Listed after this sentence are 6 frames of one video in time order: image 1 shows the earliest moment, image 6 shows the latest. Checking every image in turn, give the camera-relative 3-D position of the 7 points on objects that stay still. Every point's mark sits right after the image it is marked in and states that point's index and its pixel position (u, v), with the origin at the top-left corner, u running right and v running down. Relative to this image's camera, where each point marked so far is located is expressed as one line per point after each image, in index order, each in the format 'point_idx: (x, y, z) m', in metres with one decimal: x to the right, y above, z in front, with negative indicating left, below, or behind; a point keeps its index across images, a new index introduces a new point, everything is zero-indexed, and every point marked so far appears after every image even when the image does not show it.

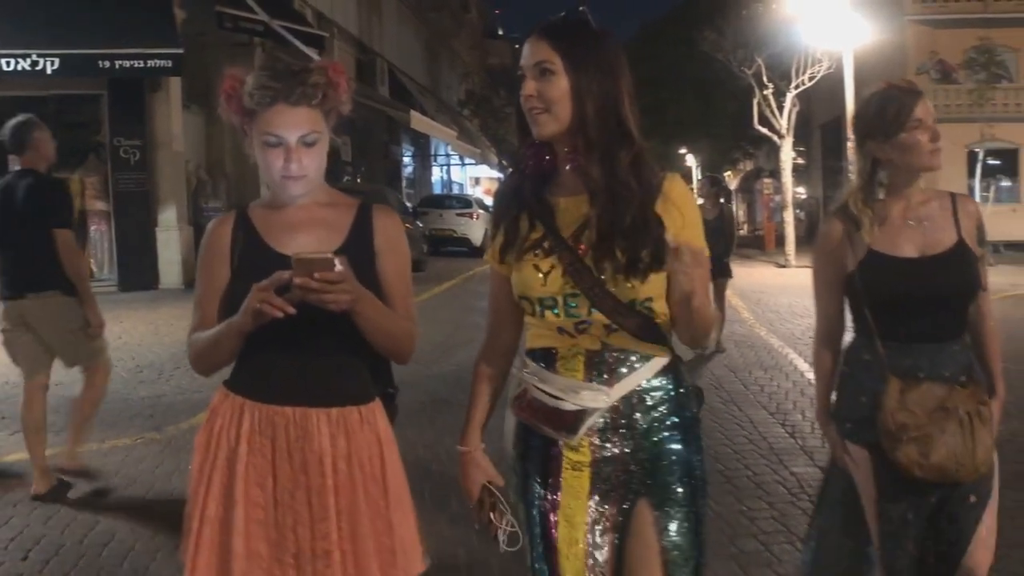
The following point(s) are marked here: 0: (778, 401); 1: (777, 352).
0: (+2.0, -0.8, +8.2) m
1: (+2.6, -0.6, +10.9) m
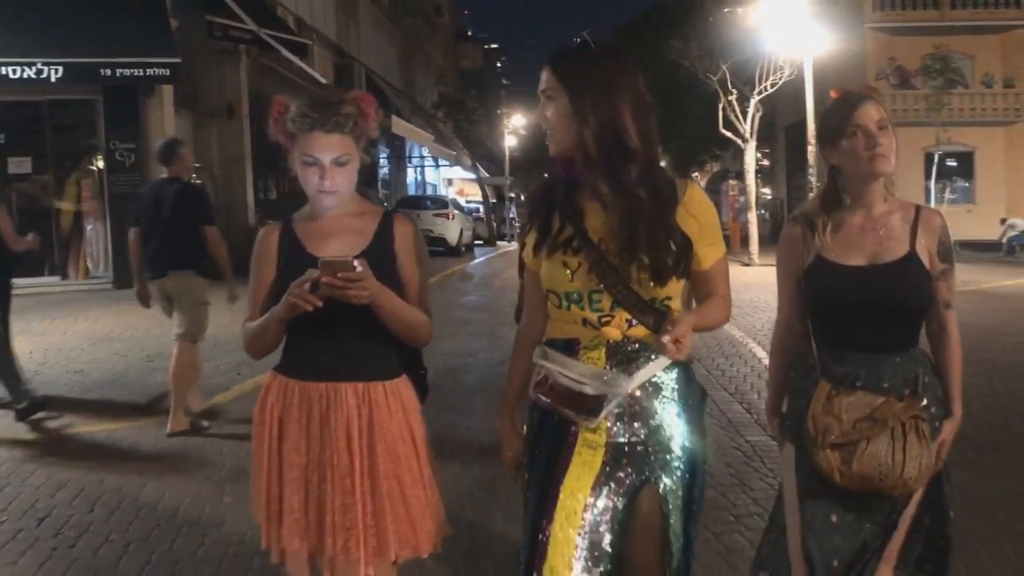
0: (+1.8, -0.8, +9.1) m
1: (+2.4, -0.6, +11.8) m
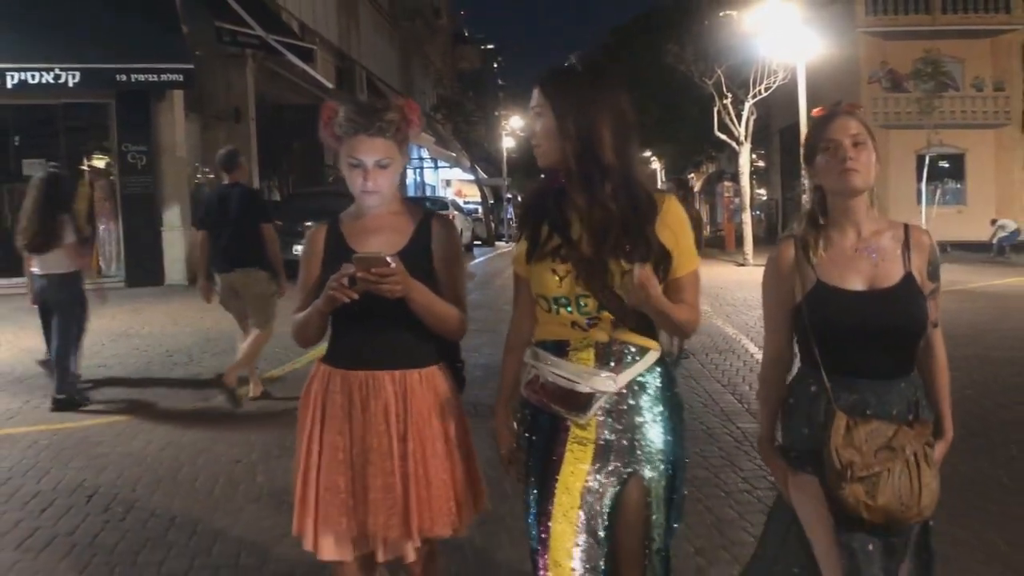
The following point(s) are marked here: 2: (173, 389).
0: (+1.9, -0.8, +9.6) m
1: (+2.4, -0.5, +12.3) m
2: (-2.8, -0.8, +9.1) m
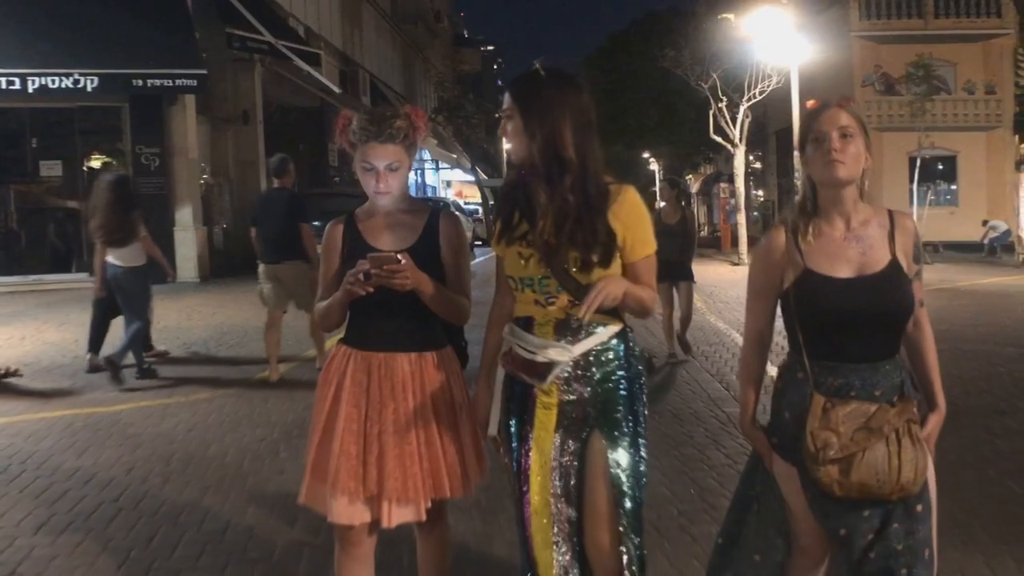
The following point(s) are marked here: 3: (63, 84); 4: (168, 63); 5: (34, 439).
0: (+1.9, -0.7, +10.1) m
1: (+2.4, -0.5, +12.8) m
2: (-2.8, -0.8, +9.7) m
3: (-6.9, +3.1, +16.9) m
4: (-5.5, +3.5, +17.4) m
5: (-3.1, -1.0, +7.2) m
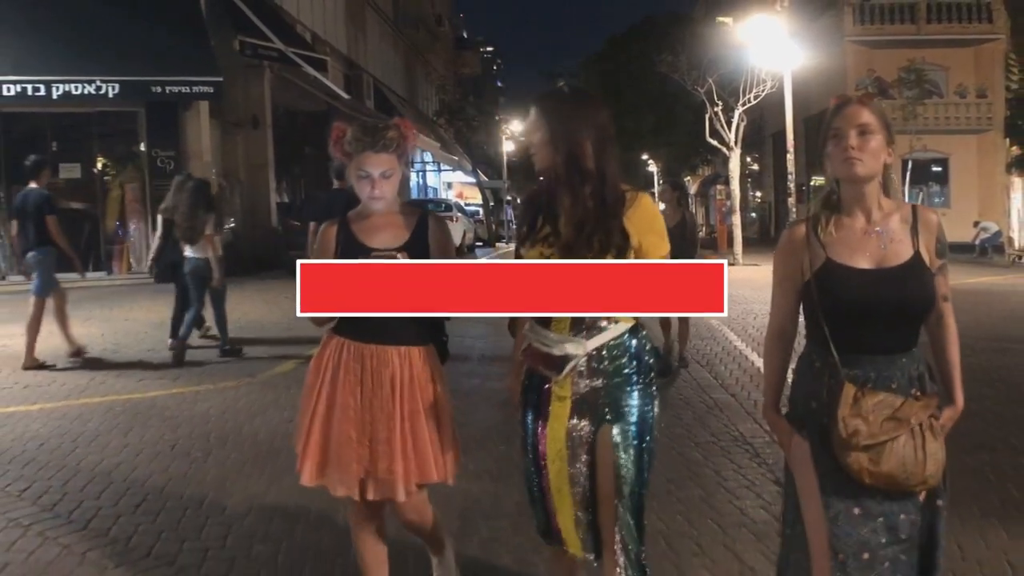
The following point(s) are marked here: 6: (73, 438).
0: (+1.9, -0.7, +10.8) m
1: (+2.5, -0.5, +13.5) m
2: (-2.7, -0.7, +10.4) m
3: (-6.9, +3.2, +17.5) m
4: (-5.4, +3.6, +18.1) m
5: (-3.1, -1.0, +7.9) m
6: (-2.9, -1.0, +7.4) m
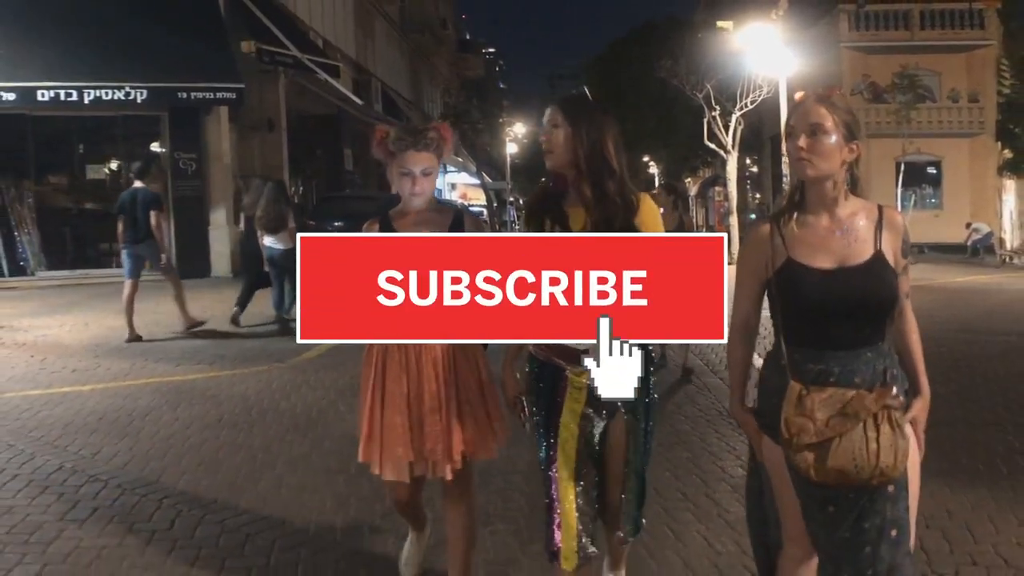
0: (+2.0, -0.6, +11.7) m
1: (+2.6, -0.4, +14.4) m
2: (-2.7, -0.7, +11.2) m
3: (-6.8, +3.2, +18.4) m
4: (-5.3, +3.6, +18.9) m
5: (-3.0, -0.9, +8.8) m
6: (-2.9, -0.9, +8.3) m
